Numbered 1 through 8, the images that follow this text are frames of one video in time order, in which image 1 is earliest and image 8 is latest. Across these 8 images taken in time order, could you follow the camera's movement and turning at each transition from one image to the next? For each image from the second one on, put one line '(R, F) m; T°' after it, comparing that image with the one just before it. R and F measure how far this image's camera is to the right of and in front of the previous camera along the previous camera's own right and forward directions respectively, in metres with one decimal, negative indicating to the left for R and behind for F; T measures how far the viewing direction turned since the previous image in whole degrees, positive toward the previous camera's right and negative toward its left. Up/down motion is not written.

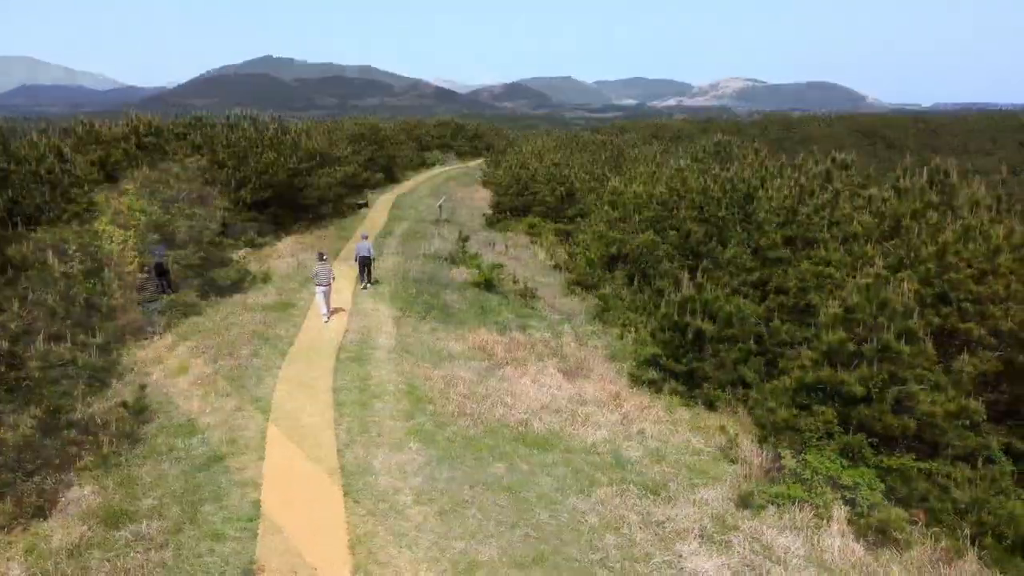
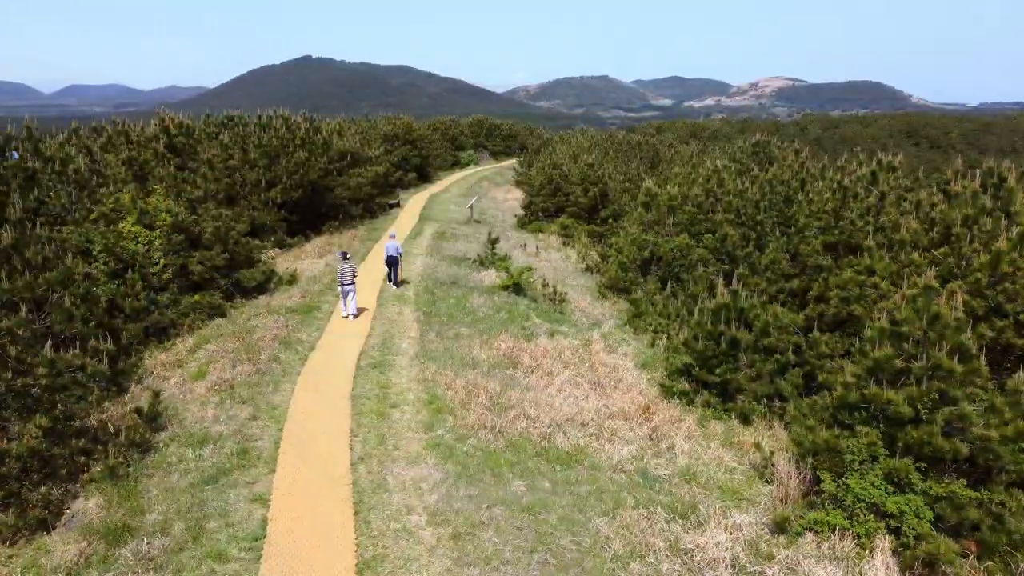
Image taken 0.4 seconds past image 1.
(+0.1, +0.4) m; -2°
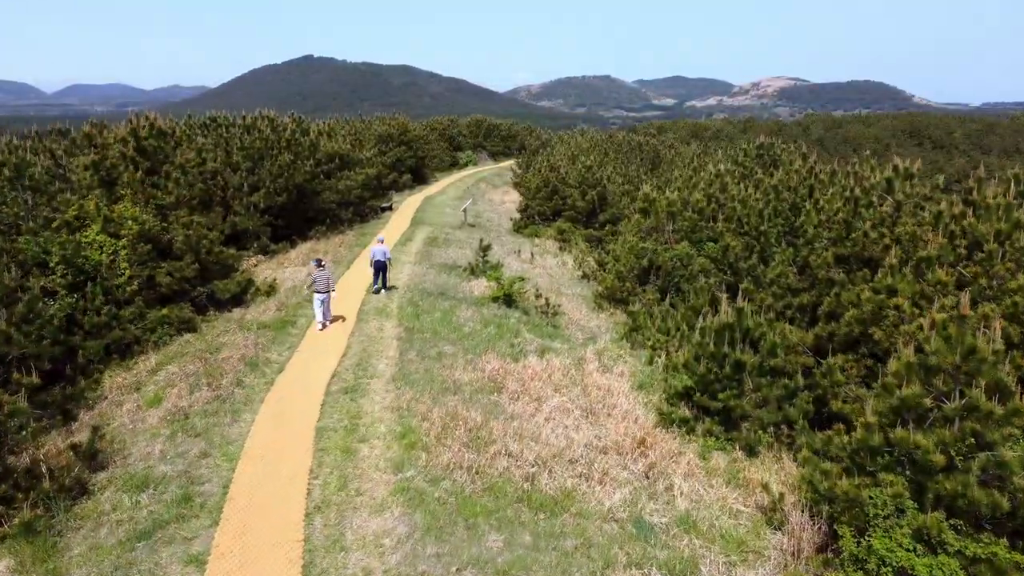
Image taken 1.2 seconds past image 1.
(+0.2, +1.0) m; 0°
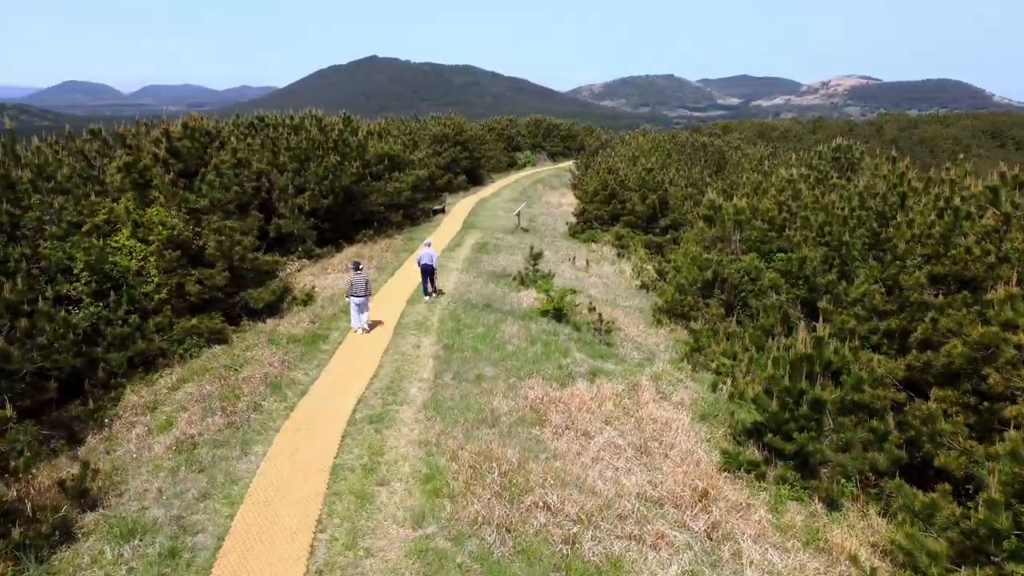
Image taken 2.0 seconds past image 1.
(+0.2, +1.3) m; -4°
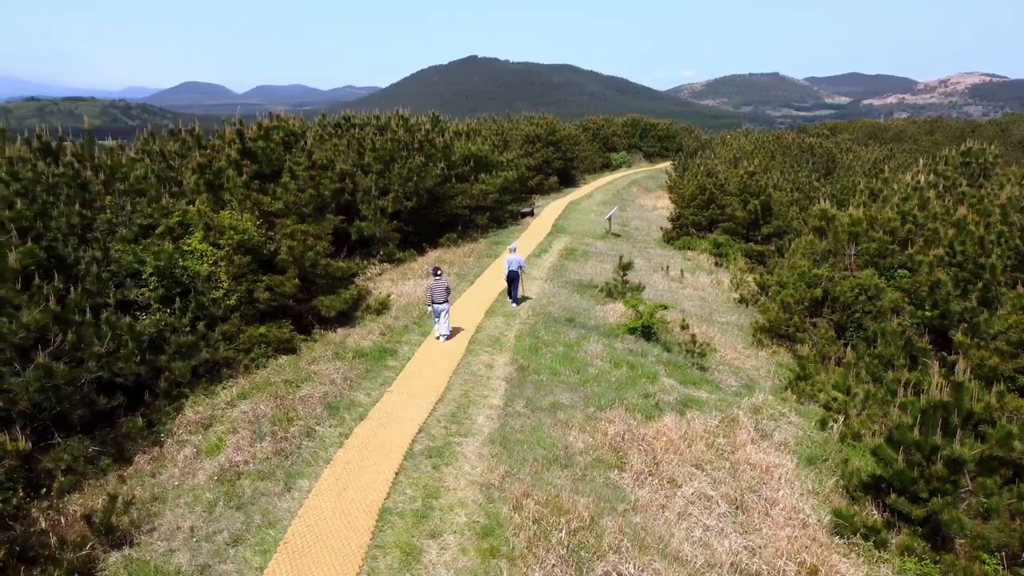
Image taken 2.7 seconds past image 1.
(+0.2, +1.2) m; -7°
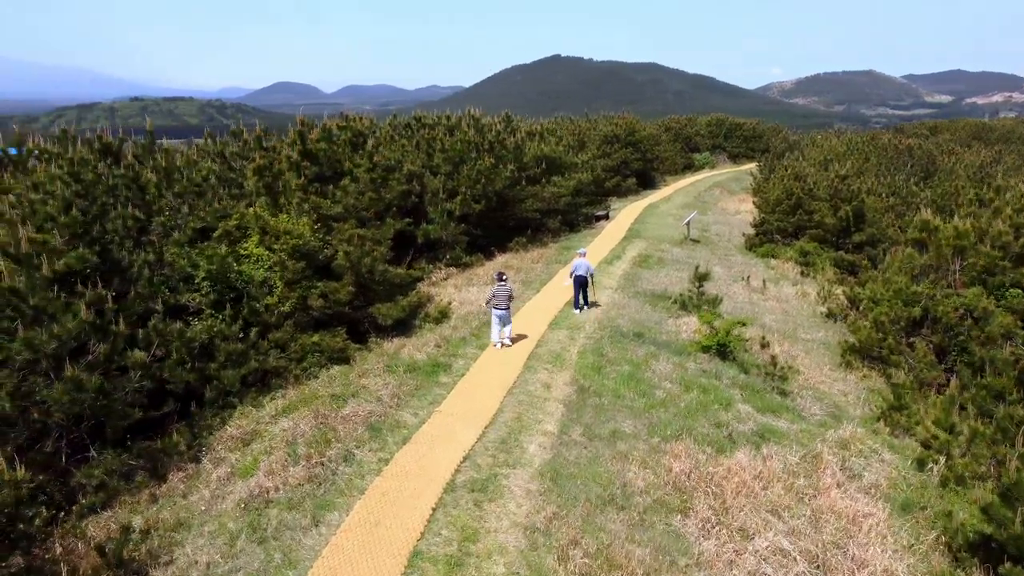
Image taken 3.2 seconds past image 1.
(+0.3, +0.9) m; -6°
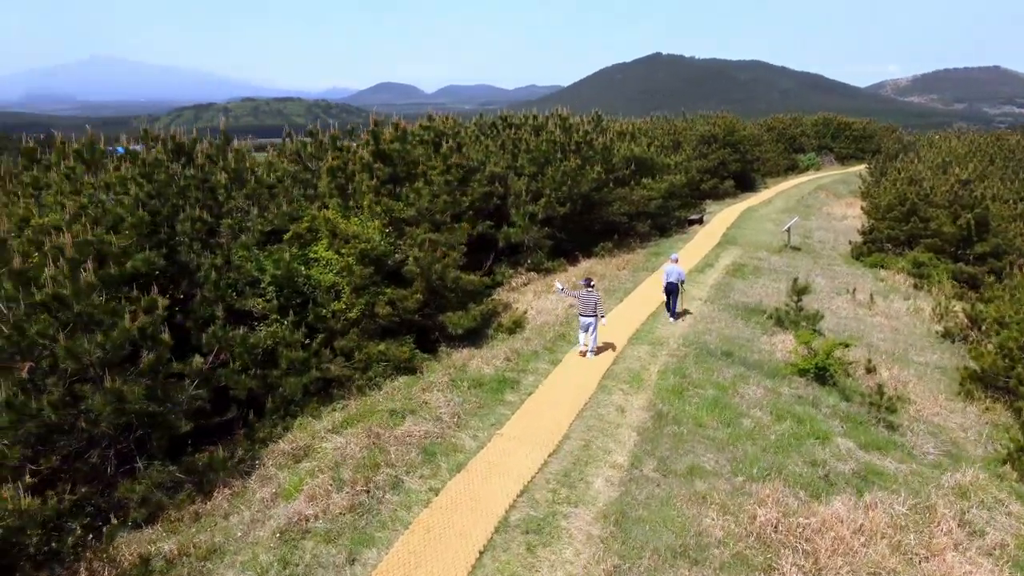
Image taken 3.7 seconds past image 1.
(+0.3, +0.9) m; -7°
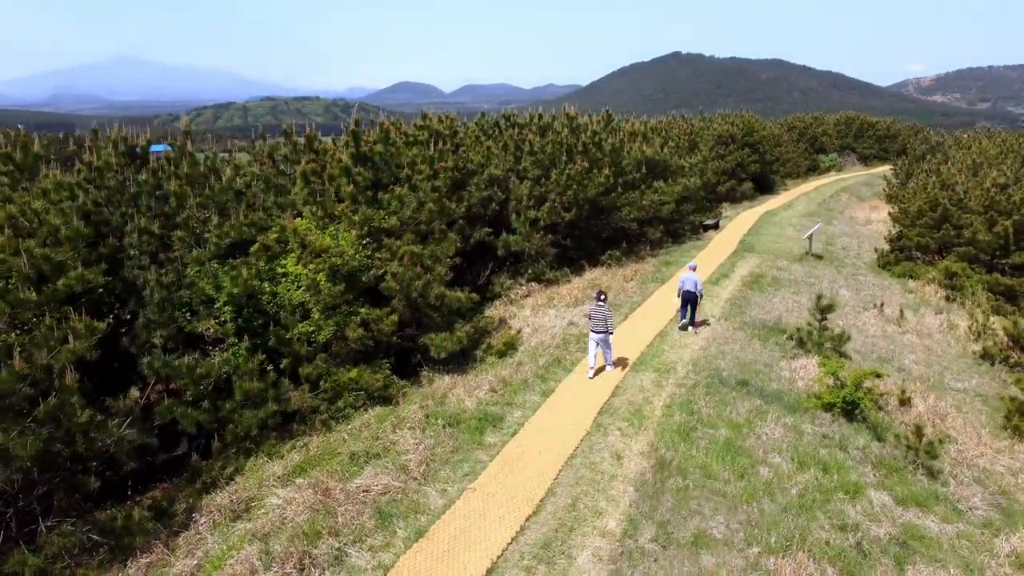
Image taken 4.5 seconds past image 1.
(+0.4, +1.4) m; -1°
